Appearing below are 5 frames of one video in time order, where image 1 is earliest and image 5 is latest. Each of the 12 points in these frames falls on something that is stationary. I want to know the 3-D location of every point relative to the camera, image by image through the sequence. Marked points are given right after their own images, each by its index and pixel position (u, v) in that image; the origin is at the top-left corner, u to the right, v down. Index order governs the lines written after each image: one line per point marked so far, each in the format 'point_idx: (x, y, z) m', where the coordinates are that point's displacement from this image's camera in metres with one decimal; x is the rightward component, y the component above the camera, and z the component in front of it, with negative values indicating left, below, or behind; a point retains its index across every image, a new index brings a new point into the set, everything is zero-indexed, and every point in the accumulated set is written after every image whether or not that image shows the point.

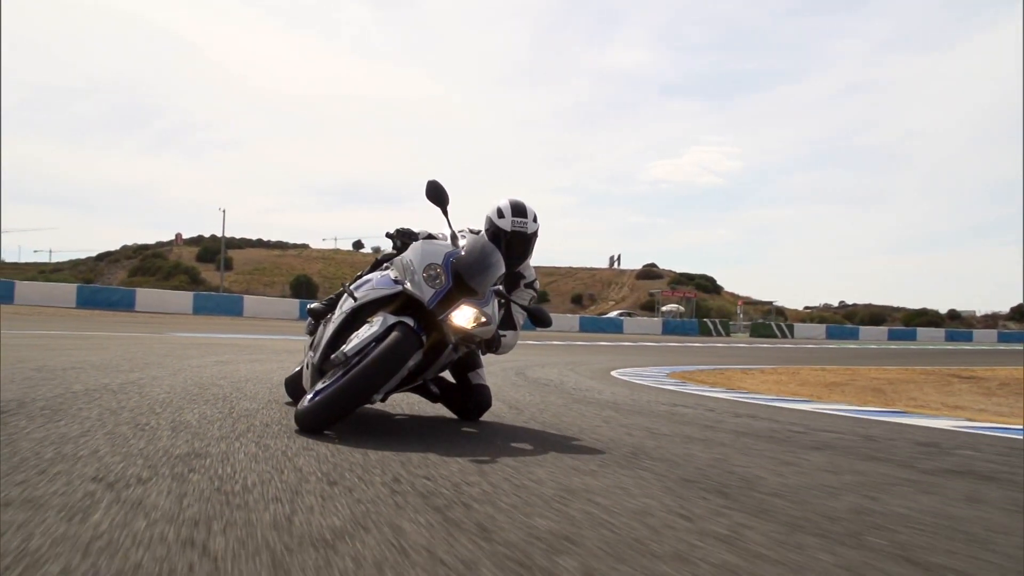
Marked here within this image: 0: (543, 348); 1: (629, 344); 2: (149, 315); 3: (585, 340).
0: (+0.5, -0.8, +12.1) m
1: (+2.2, -1.0, +16.6) m
2: (-7.7, -0.6, +19.2) m
3: (+1.5, -1.0, +18.0) m
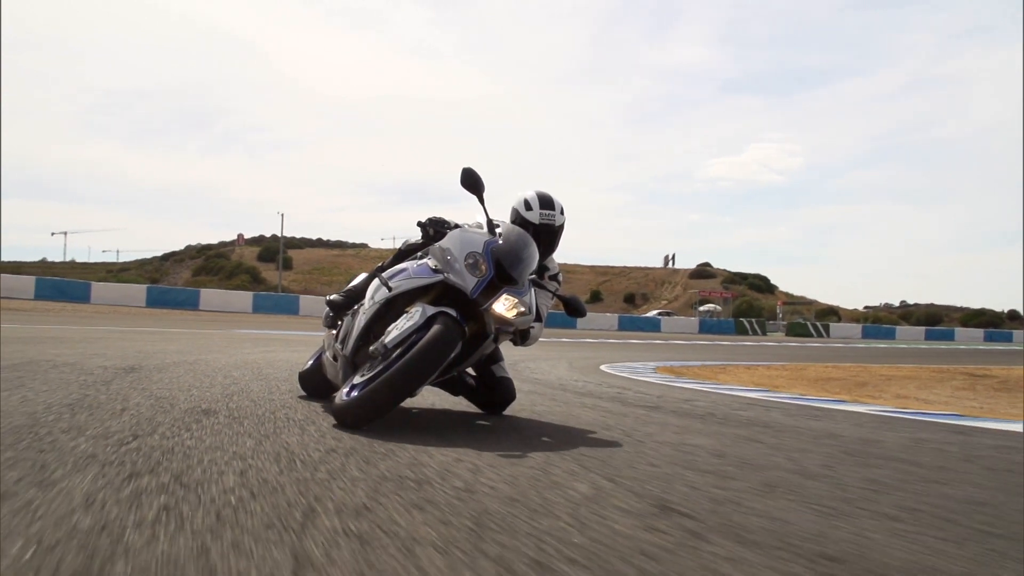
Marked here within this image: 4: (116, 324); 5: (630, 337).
0: (+0.9, -0.8, +13.1) m
1: (+2.9, -1.1, +17.5) m
2: (-6.8, -0.6, +20.7) m
3: (+2.3, -1.1, +18.9) m
4: (-5.4, -0.5, +12.2) m
5: (+2.6, -1.1, +19.8) m
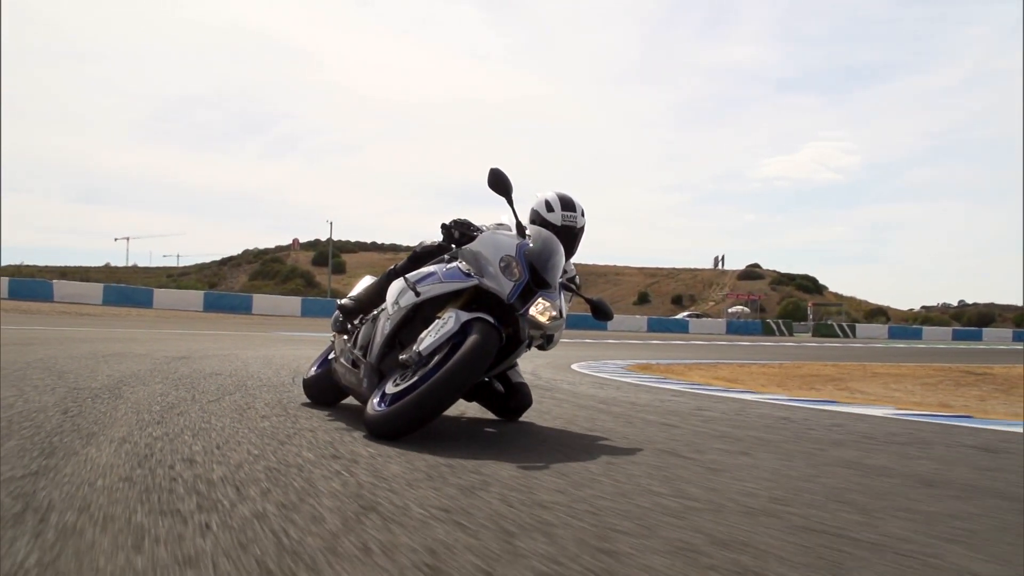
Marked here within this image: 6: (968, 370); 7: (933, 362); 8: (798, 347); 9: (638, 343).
0: (+1.2, -0.9, +14.2) m
1: (+3.5, -1.1, +18.5) m
2: (-6.1, -0.7, +22.2) m
3: (+3.0, -1.1, +19.9) m
4: (-5.1, -0.6, +13.7) m
5: (+3.3, -1.2, +20.8) m
6: (+7.2, -1.3, +14.3) m
7: (+7.5, -1.3, +16.1) m
8: (+6.0, -1.2, +18.8) m
9: (+2.4, -1.1, +17.3) m
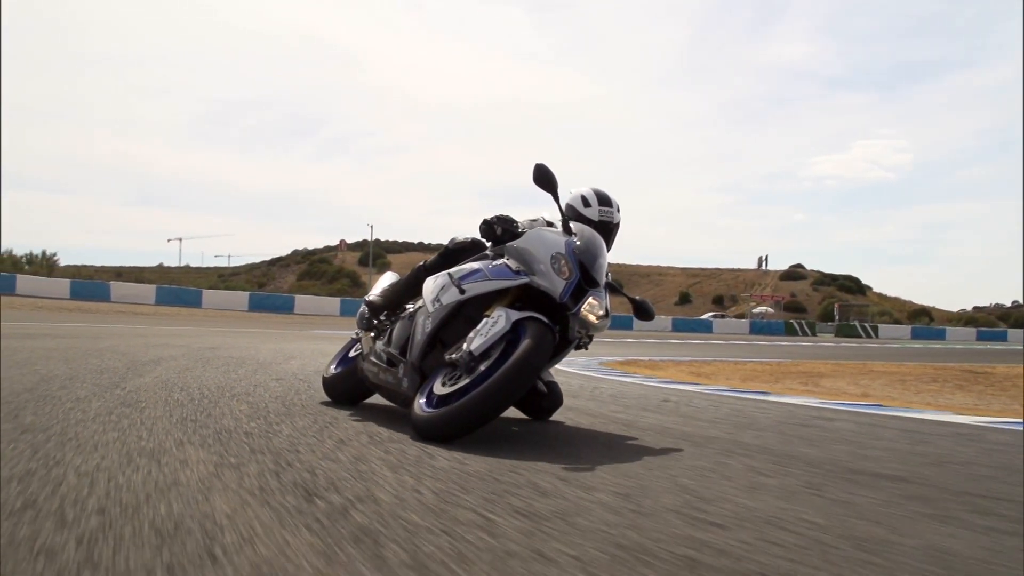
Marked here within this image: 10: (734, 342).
0: (+1.5, -1.0, +15.1) m
1: (+4.0, -1.2, +19.3) m
2: (-5.4, -0.8, +23.5) m
3: (+3.5, -1.2, +20.7) m
4: (-4.8, -0.6, +14.9) m
5: (+4.0, -1.2, +21.6) m
6: (+7.5, -1.3, +14.9) m
7: (+7.9, -1.3, +16.7) m
8: (+6.5, -1.3, +19.5) m
9: (+2.8, -1.1, +18.2) m
10: (+4.9, -1.2, +20.0) m
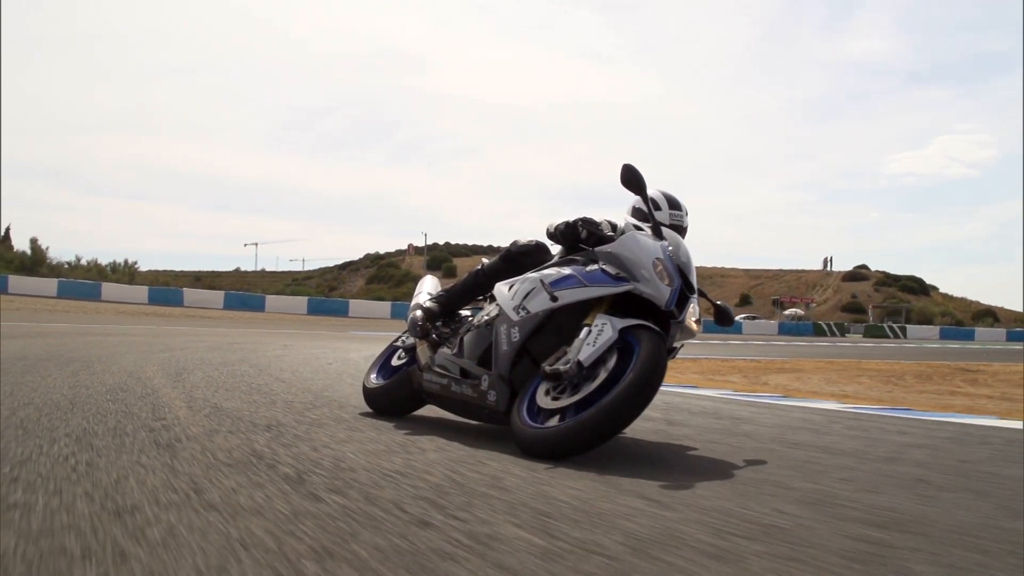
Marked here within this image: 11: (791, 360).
0: (+1.9, -1.0, +16.6) m
1: (+4.6, -1.3, +20.6) m
2: (-4.4, -0.9, +25.5) m
3: (+4.3, -1.3, +22.0) m
4: (-4.5, -0.8, +16.9) m
5: (+4.8, -1.3, +22.9) m
6: (+7.9, -1.4, +16.0) m
7: (+8.4, -1.4, +17.8) m
8: (+7.2, -1.3, +20.6) m
9: (+3.4, -1.2, +19.6) m
10: (+5.6, -1.3, +21.3) m
11: (+4.5, -1.2, +15.5) m
